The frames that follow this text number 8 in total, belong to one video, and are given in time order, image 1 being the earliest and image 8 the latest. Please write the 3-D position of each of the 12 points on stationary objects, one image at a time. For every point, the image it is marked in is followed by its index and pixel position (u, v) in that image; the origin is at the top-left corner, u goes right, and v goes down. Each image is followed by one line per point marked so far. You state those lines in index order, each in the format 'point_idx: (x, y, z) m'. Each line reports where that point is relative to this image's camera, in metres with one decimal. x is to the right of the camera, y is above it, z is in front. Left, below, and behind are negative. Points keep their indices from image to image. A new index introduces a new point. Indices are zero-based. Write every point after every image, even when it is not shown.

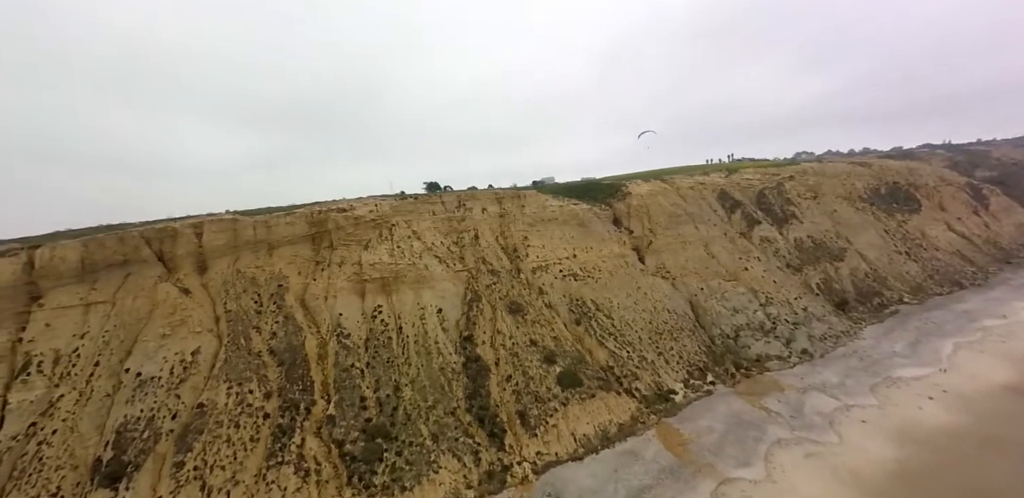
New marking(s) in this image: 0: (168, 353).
0: (-14.6, -4.4, +15.4) m
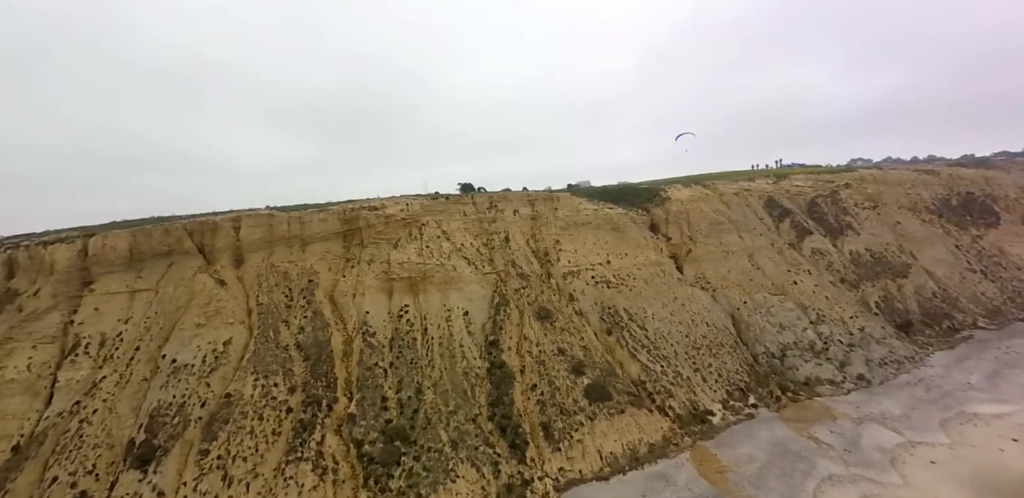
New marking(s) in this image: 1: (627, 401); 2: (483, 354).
0: (-13.6, -4.1, +15.9) m
1: (+6.0, -7.9, +19.2) m
2: (-1.4, -5.5, +19.4) m
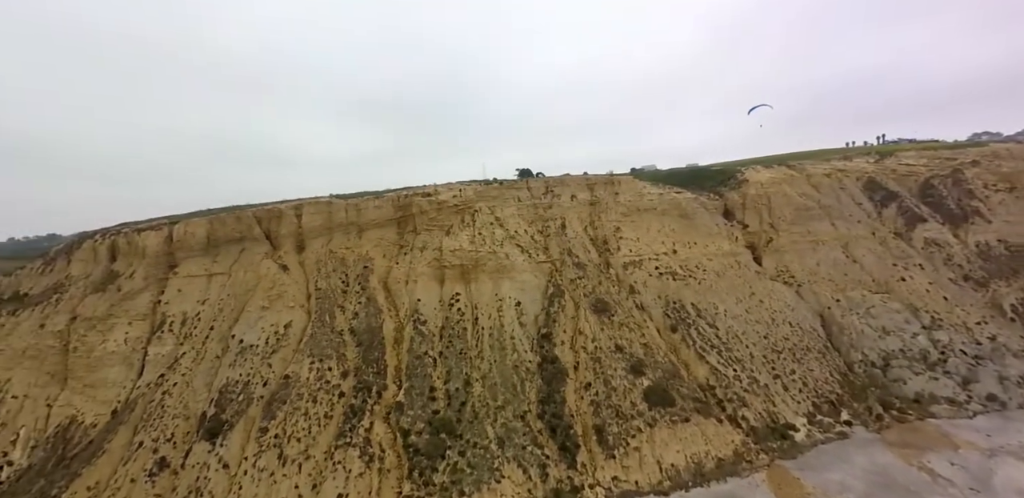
0: (-11.3, -3.4, +16.8) m
1: (+8.5, -7.5, +17.2) m
2: (+1.2, -5.0, +18.4) m
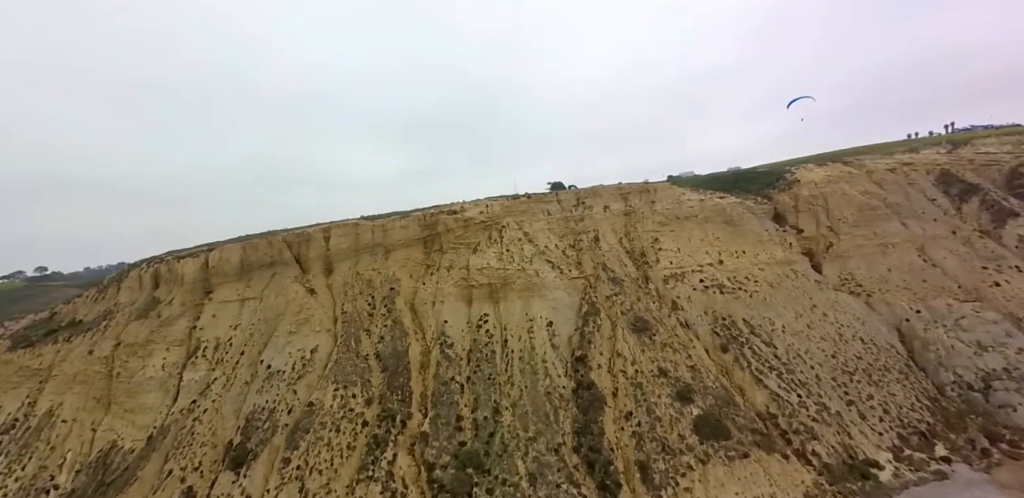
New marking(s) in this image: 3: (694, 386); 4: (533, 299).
0: (-10.0, -4.6, +16.7) m
1: (+9.9, -7.9, +15.1) m
2: (+2.7, -5.7, +17.1) m
3: (+8.4, -6.3, +16.8) m
4: (+1.1, -2.6, +19.5) m
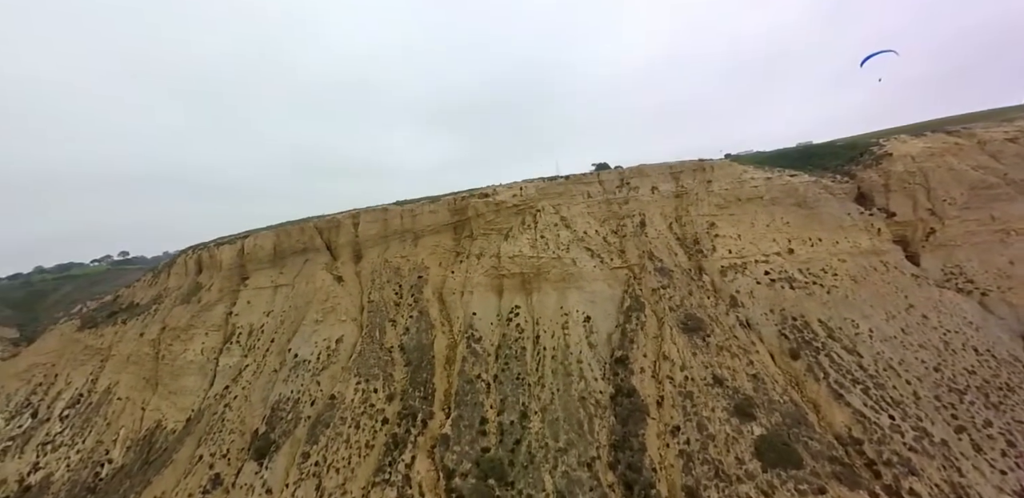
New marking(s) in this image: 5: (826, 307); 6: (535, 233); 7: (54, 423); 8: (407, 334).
0: (-8.6, -4.0, +16.4) m
1: (+10.9, -7.6, +12.5) m
2: (+4.0, -5.3, +15.3) m
3: (+9.6, -5.9, +14.4) m
4: (+2.7, -2.0, +17.8) m
5: (+15.4, -2.9, +18.0) m
6: (+1.2, +0.8, +19.6) m
7: (-20.5, -7.8, +16.5) m
8: (-4.8, -3.9, +16.6) m
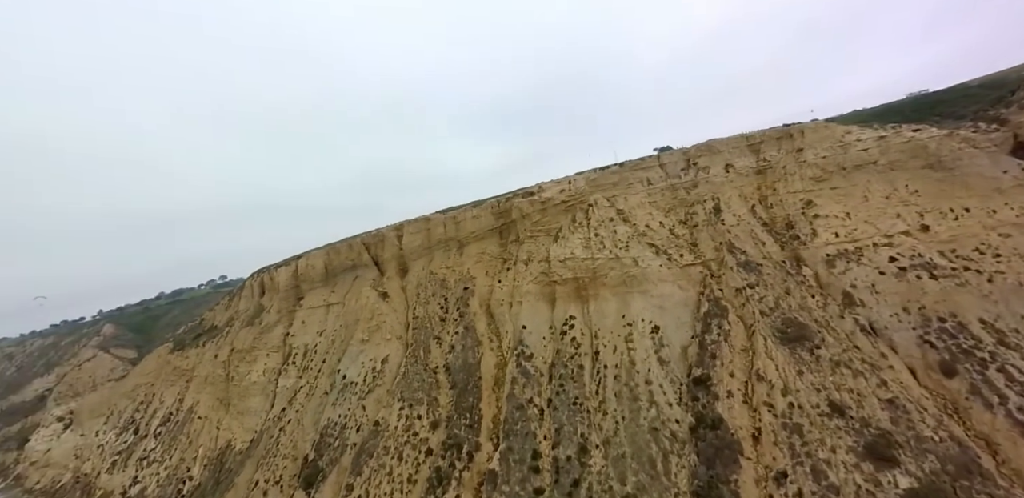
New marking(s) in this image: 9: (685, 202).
0: (-6.4, -4.8, +15.9) m
1: (+12.4, -7.1, +8.7) m
2: (+5.9, -5.2, +12.6) m
3: (+11.3, -5.4, +10.7) m
4: (+4.9, -2.0, +15.3) m
5: (+17.4, -1.9, +13.3) m
6: (+3.5, +0.8, +17.4) m
7: (-17.8, -9.4, +18.0) m
8: (-2.5, -4.3, +15.5) m
9: (+8.4, +2.3, +17.8) m
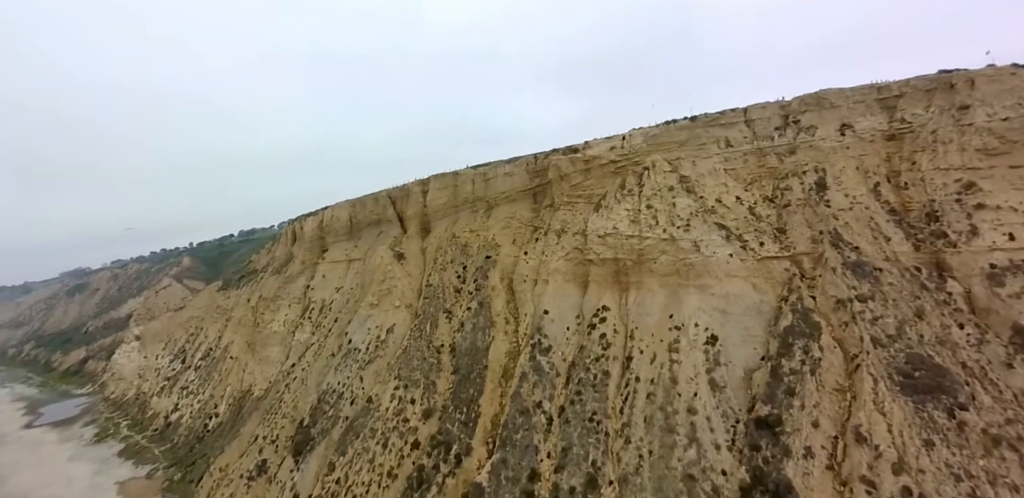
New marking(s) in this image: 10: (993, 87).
0: (-5.6, -3.1, +14.7) m
1: (+11.4, -7.9, +4.9) m
2: (+5.9, -5.0, +9.5) m
3: (+10.8, -5.9, +6.9) m
4: (+5.6, -1.5, +11.9) m
5: (+17.5, -2.8, +8.0) m
6: (+4.8, +1.6, +13.9) m
7: (-16.8, -6.3, +19.2) m
8: (-1.9, -3.1, +13.6) m
9: (+9.8, +2.7, +13.4) m
10: (+16.3, +5.0, +12.0) m
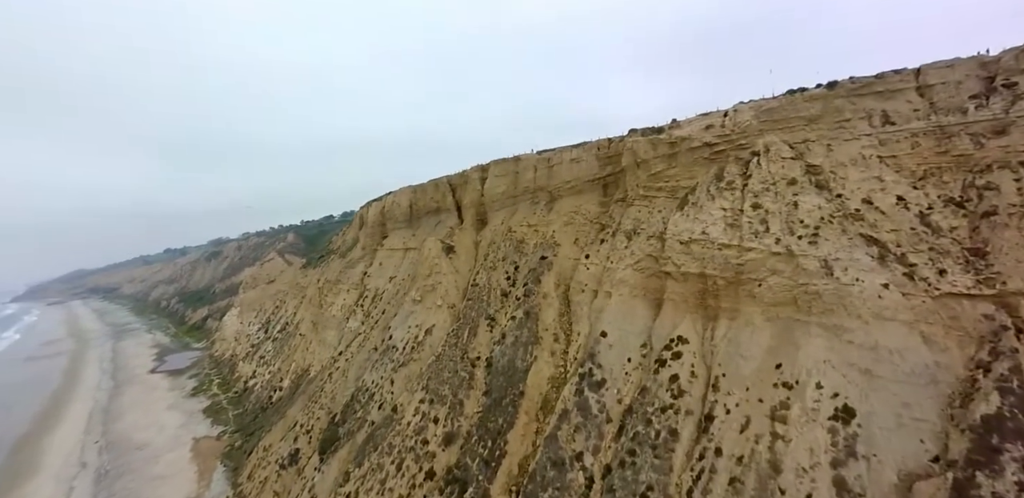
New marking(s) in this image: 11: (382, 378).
0: (-3.7, -2.8, +13.7) m
1: (+10.2, -9.1, +0.4) m
2: (+6.1, -5.6, +6.1) m
3: (+10.2, -7.0, +2.4) m
4: (+6.6, -2.1, +8.3) m
5: (+17.2, -4.3, +1.8) m
6: (+6.5, +1.2, +10.3) m
7: (-13.7, -5.2, +20.8) m
8: (-0.4, -3.1, +11.8) m
9: (+11.2, +1.8, +8.6) m
10: (+17.4, +3.7, +5.6) m
11: (-4.4, -4.5, +12.6) m
